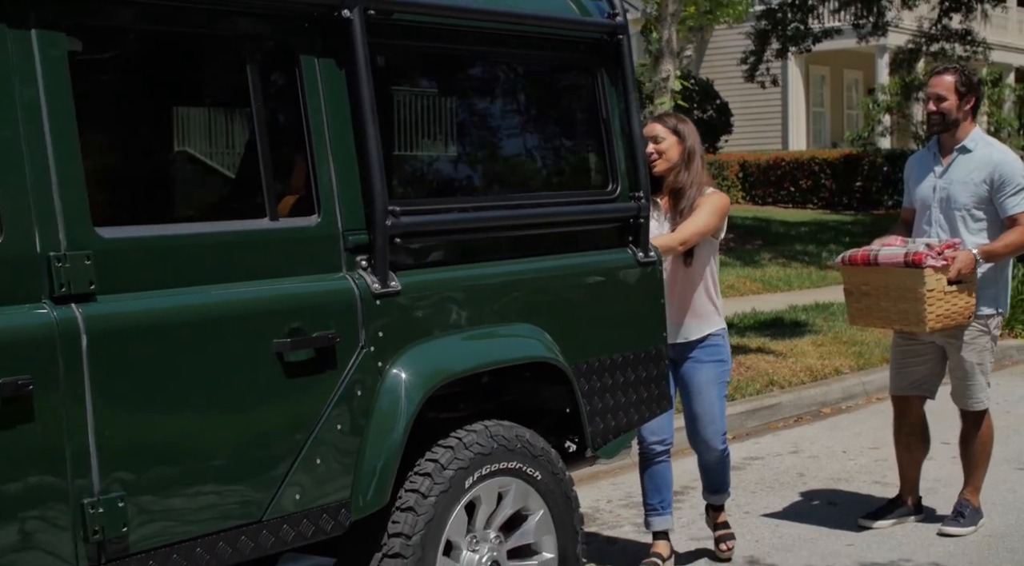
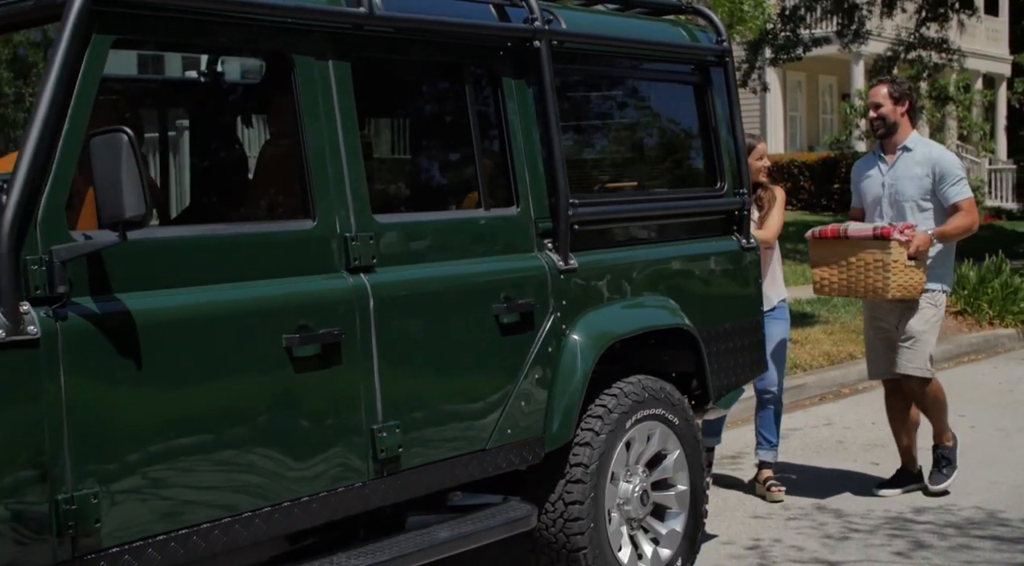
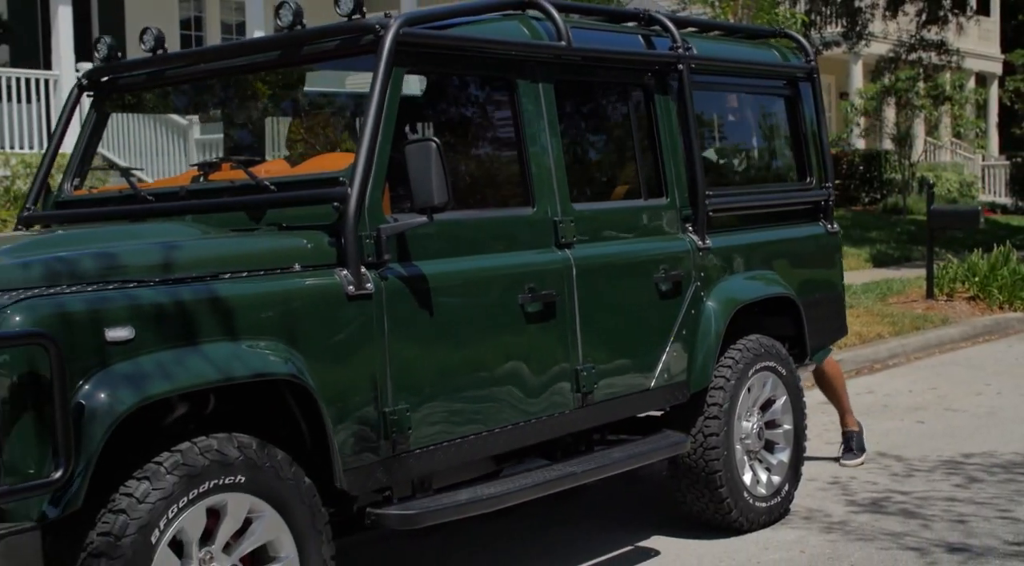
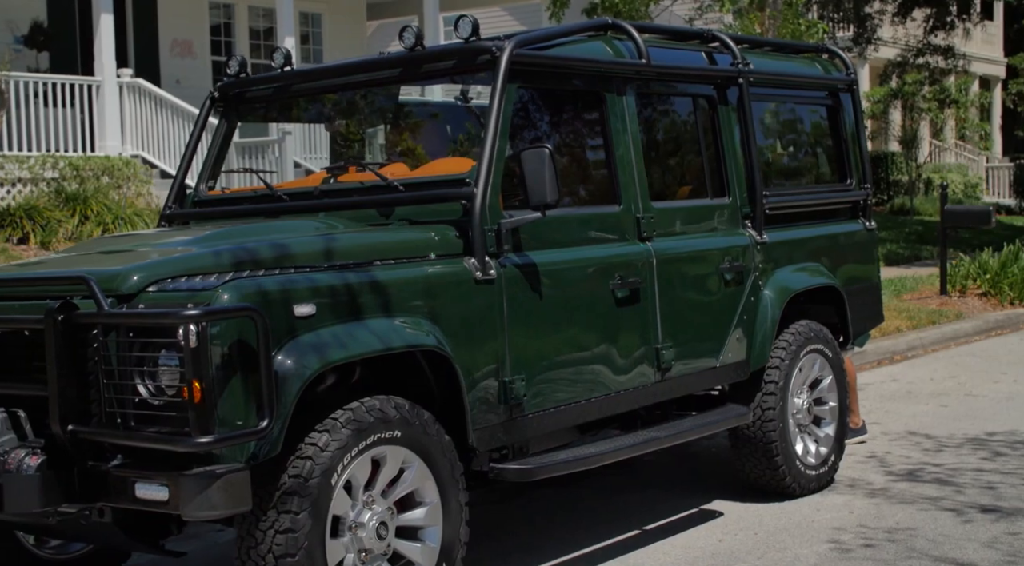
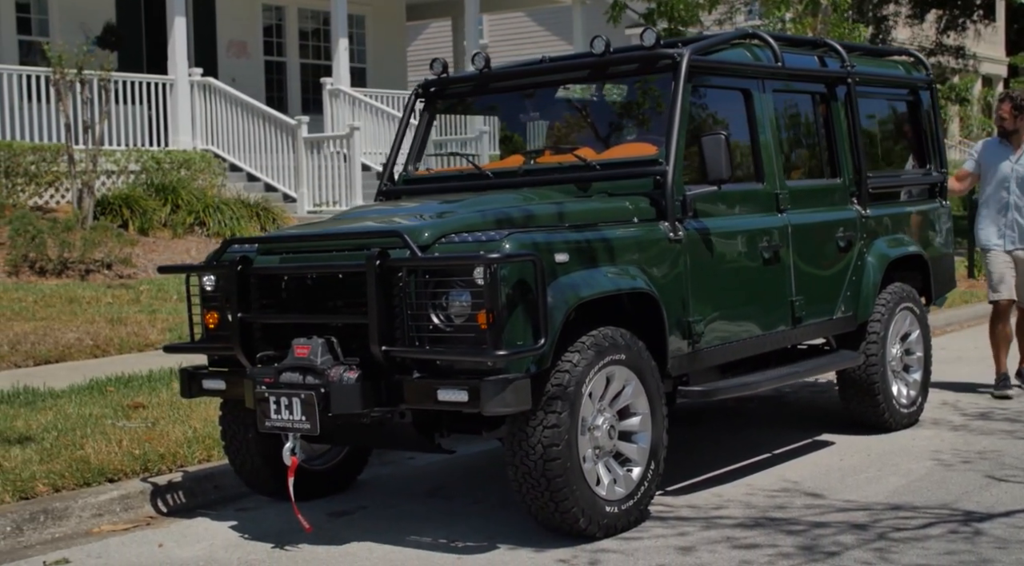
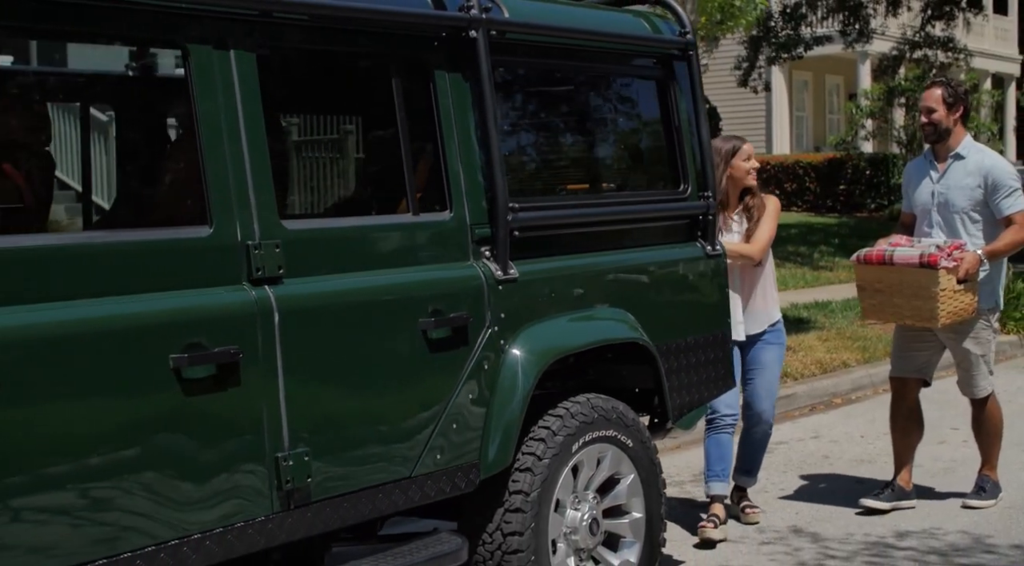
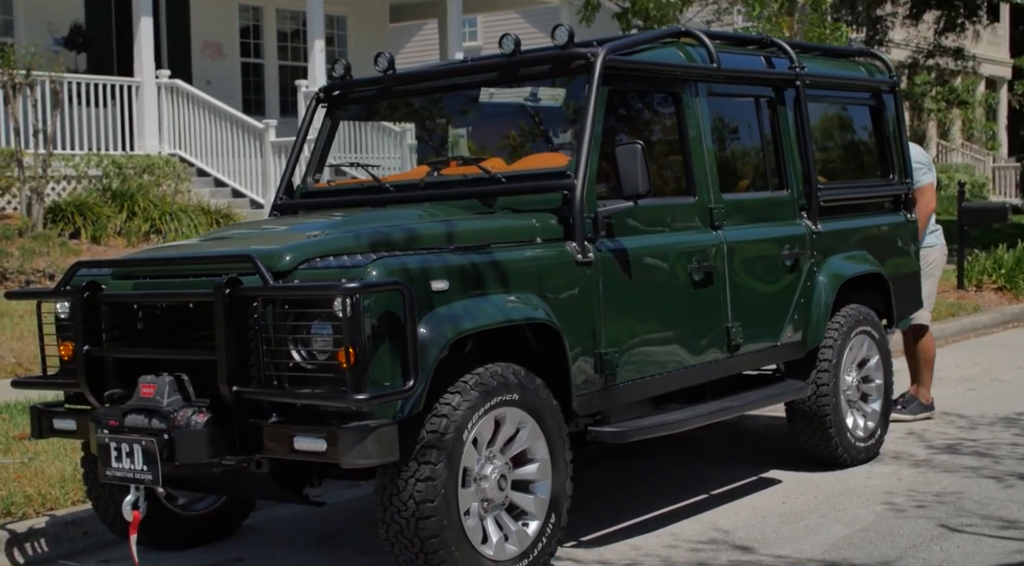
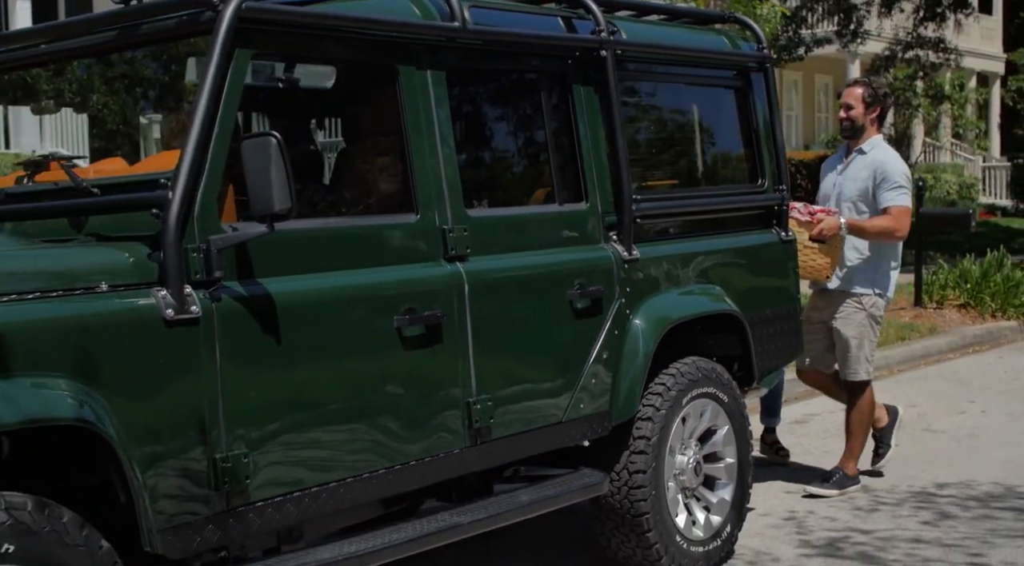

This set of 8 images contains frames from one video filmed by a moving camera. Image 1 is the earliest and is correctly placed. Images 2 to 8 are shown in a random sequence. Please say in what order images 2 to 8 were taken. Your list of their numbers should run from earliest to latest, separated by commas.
6, 2, 8, 3, 4, 7, 5
